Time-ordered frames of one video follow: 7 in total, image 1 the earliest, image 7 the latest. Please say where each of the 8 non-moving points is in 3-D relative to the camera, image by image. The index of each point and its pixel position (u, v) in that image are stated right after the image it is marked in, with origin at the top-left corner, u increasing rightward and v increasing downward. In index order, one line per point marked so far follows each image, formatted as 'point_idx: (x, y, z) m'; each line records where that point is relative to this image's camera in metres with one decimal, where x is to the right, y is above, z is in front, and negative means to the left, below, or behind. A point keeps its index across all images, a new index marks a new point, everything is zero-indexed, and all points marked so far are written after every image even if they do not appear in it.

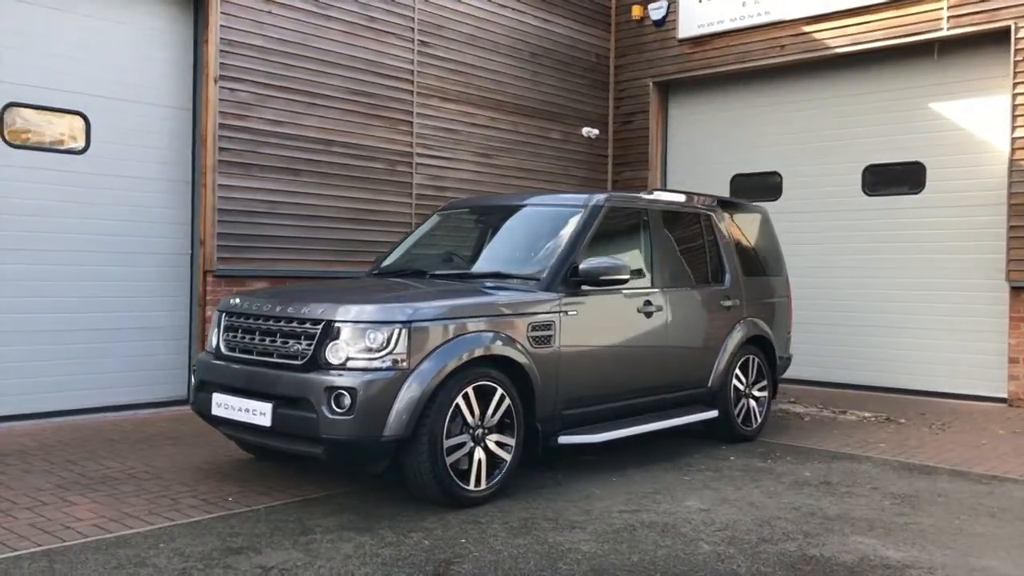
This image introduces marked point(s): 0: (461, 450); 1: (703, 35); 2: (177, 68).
0: (-0.3, -0.8, +4.6) m
1: (+2.4, +3.2, +11.4) m
2: (-3.1, +2.0, +8.2) m
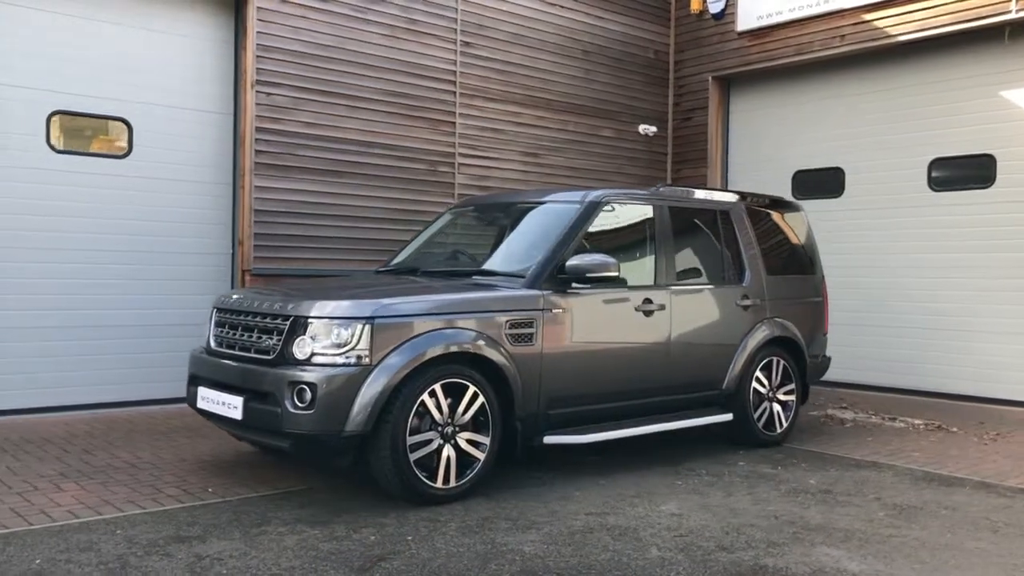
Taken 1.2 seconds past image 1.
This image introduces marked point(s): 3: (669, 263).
0: (-0.4, -0.8, +4.6) m
1: (+3.0, +3.2, +11.0) m
2: (-2.8, +2.0, +8.5) m
3: (+1.3, +0.2, +6.2) m
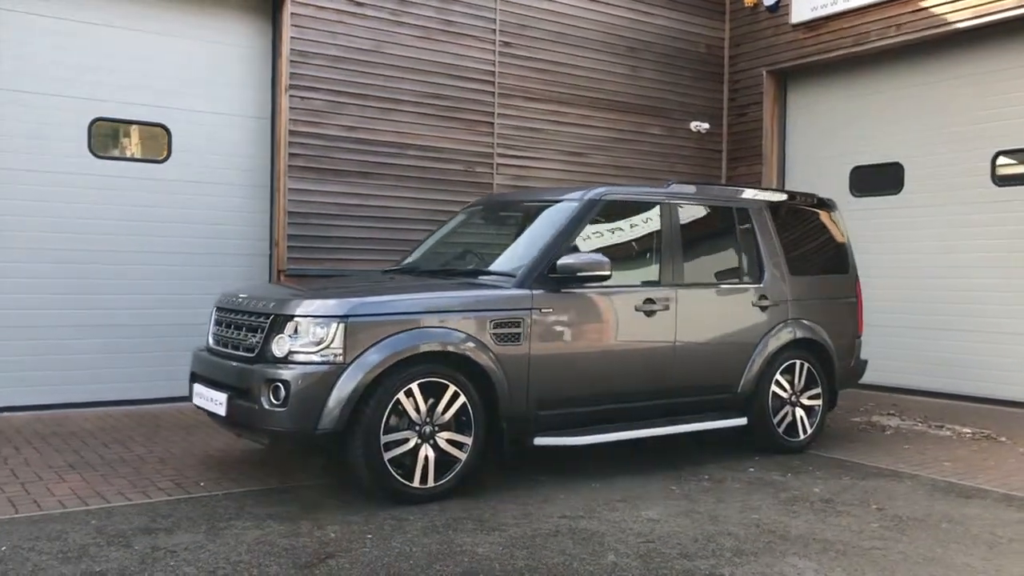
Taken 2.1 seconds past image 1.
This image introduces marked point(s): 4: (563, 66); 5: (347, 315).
0: (-0.6, -0.8, +4.6) m
1: (+3.6, +3.2, +10.6) m
2: (-2.5, +2.0, +8.7) m
3: (+1.3, +0.2, +6.0) m
4: (+0.6, +2.6, +10.5) m
5: (-0.8, -0.1, +4.5) m
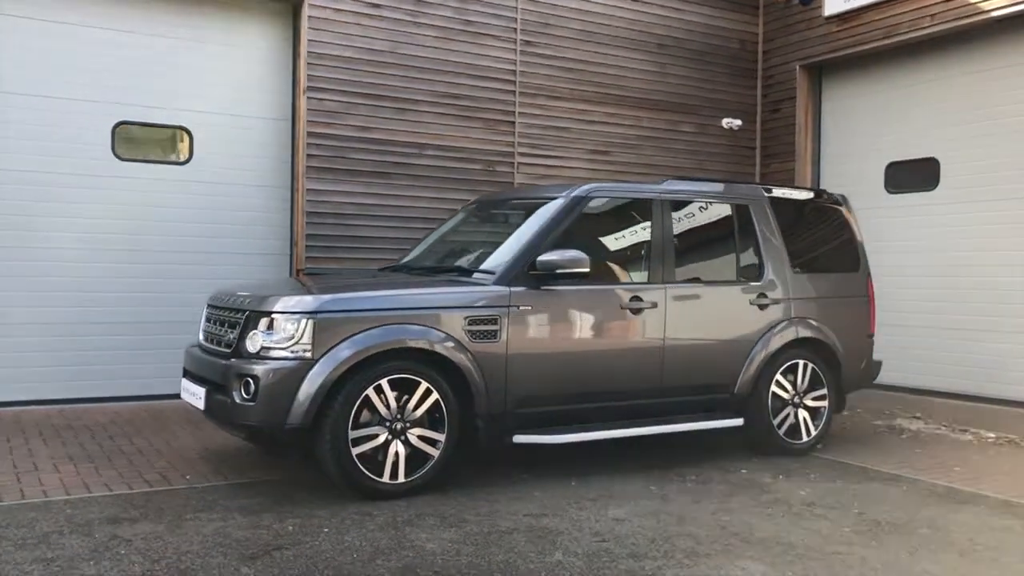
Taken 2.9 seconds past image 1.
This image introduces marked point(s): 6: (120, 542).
0: (-0.7, -0.8, +4.6) m
1: (+3.8, +3.2, +10.3) m
2: (-2.3, +2.0, +8.9) m
3: (+1.3, +0.2, +5.9) m
4: (+0.9, +2.6, +10.4) m
5: (-1.0, -0.1, +4.6) m
6: (-1.7, -1.1, +3.8) m
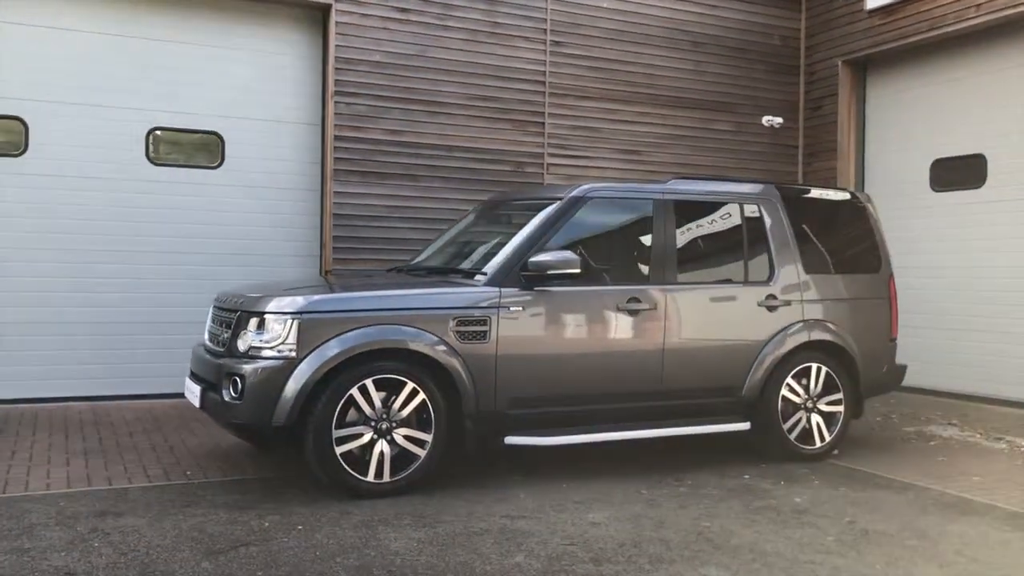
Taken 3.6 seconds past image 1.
0: (-0.8, -0.8, +4.7) m
1: (+4.2, +3.2, +10.0) m
2: (-2.1, +2.0, +9.0) m
3: (+1.3, +0.2, +5.8) m
4: (+1.2, +2.6, +10.3) m
5: (-1.1, -0.1, +4.7) m
6: (-1.8, -1.1, +3.9) m
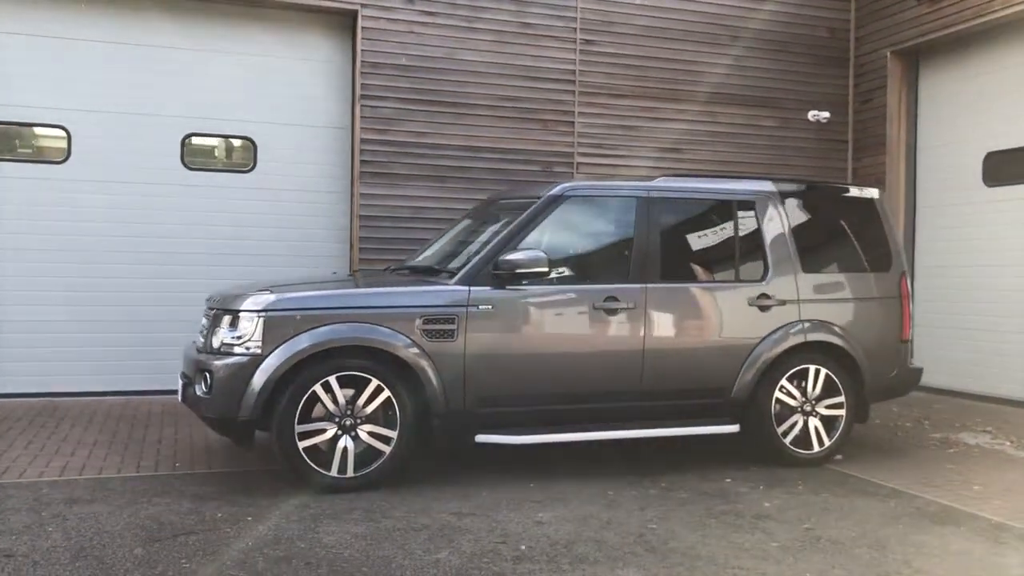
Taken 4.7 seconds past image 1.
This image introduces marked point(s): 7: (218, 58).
0: (-1.0, -0.8, +4.8) m
1: (+4.5, +3.2, +9.6) m
2: (-1.8, +2.0, +9.3) m
3: (+1.2, +0.2, +5.7) m
4: (+1.6, +2.6, +10.2) m
5: (-1.3, -0.1, +4.8) m
6: (-2.1, -1.1, +4.1) m
7: (-2.8, +2.2, +8.8) m
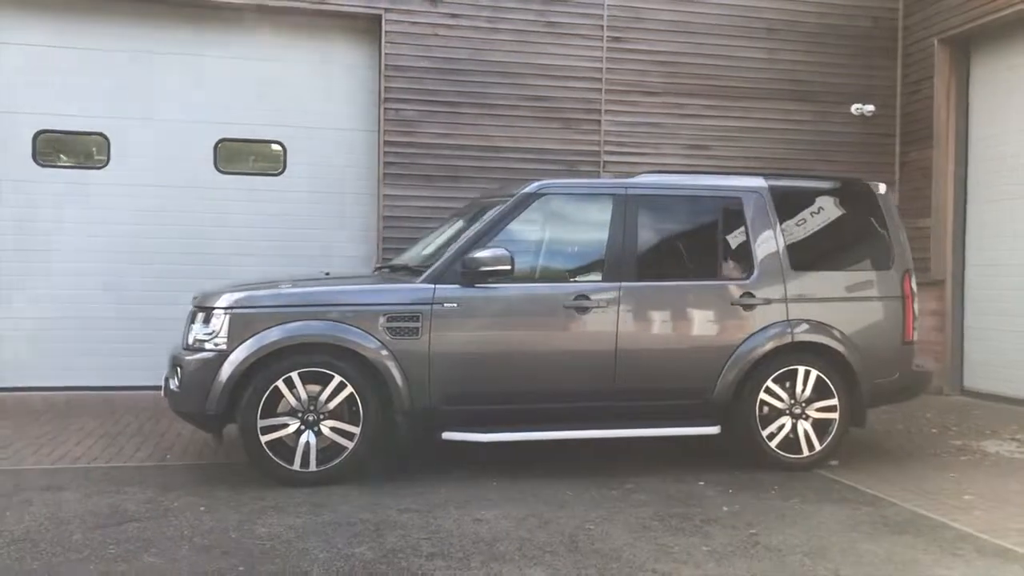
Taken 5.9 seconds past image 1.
0: (-1.2, -0.8, +4.9) m
1: (+4.7, +3.2, +9.1) m
2: (-1.6, +2.0, +9.4) m
3: (+1.0, +0.2, +5.6) m
4: (+1.9, +2.6, +10.0) m
5: (-1.5, -0.1, +5.0) m
6: (-2.4, -1.1, +4.4) m
7: (-2.6, +2.2, +9.1) m
